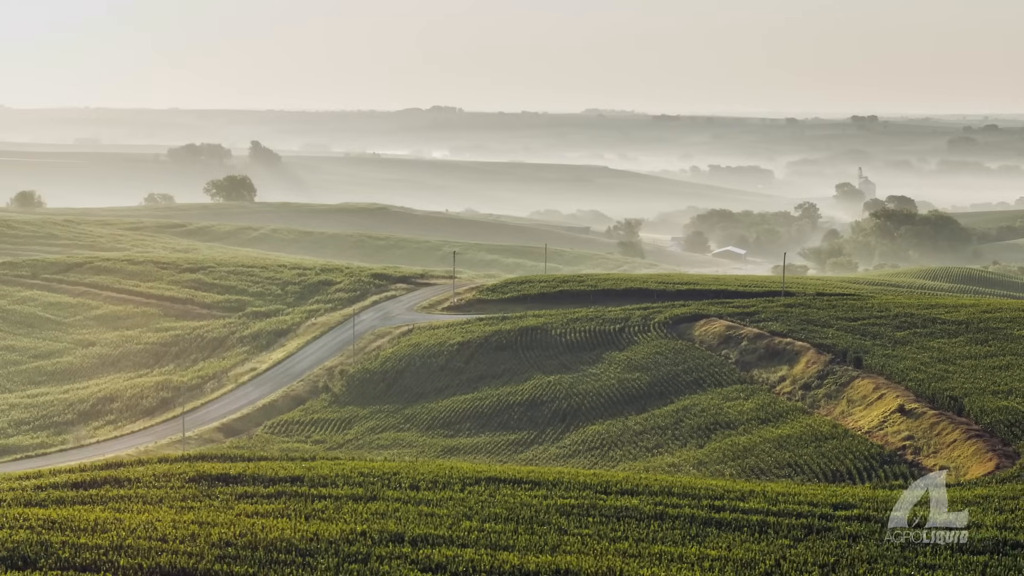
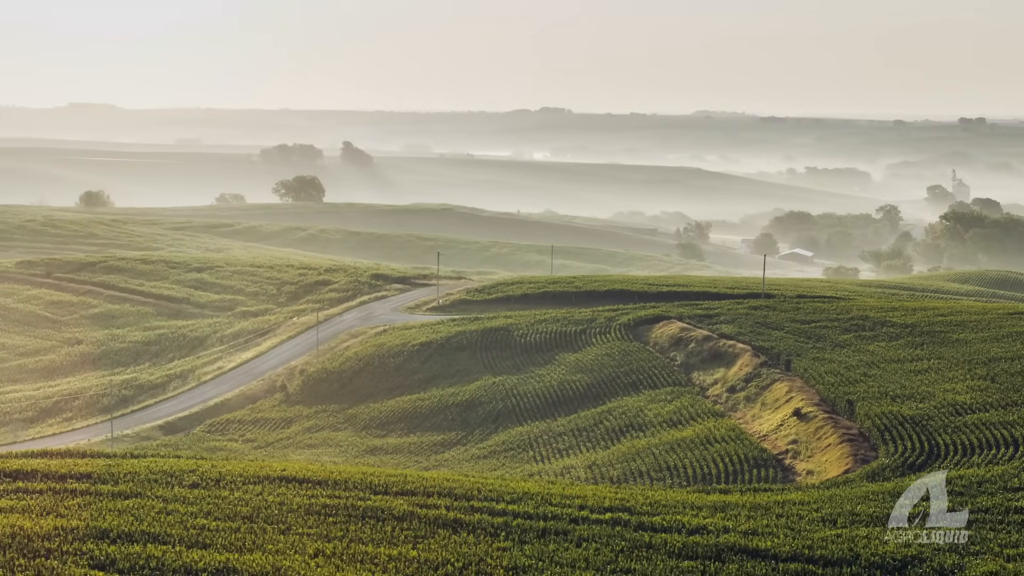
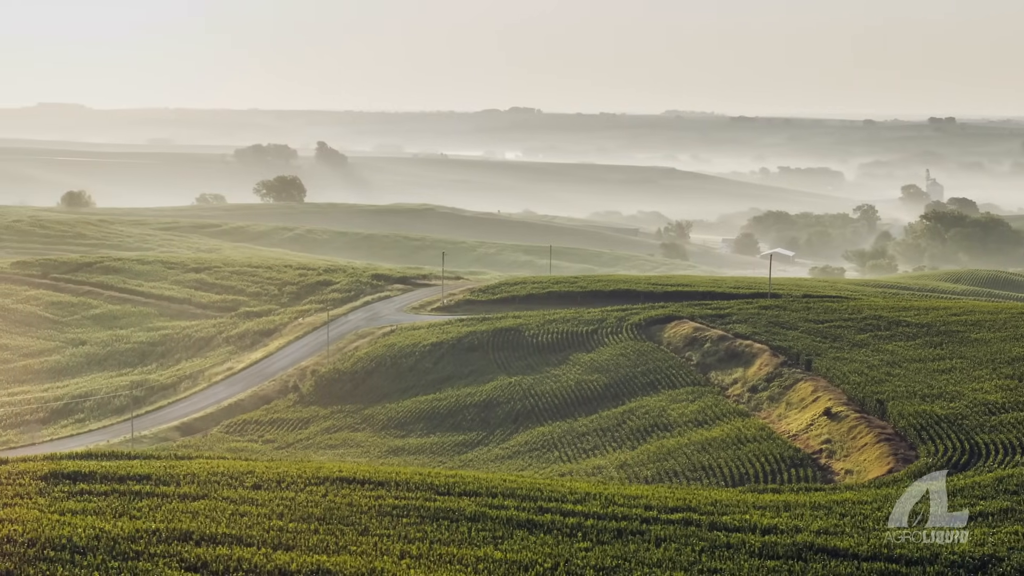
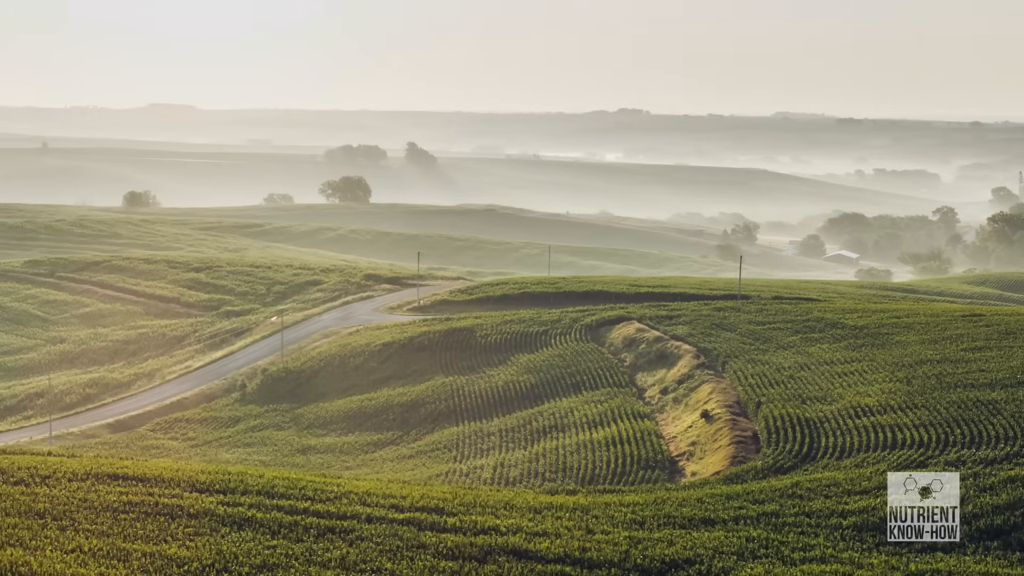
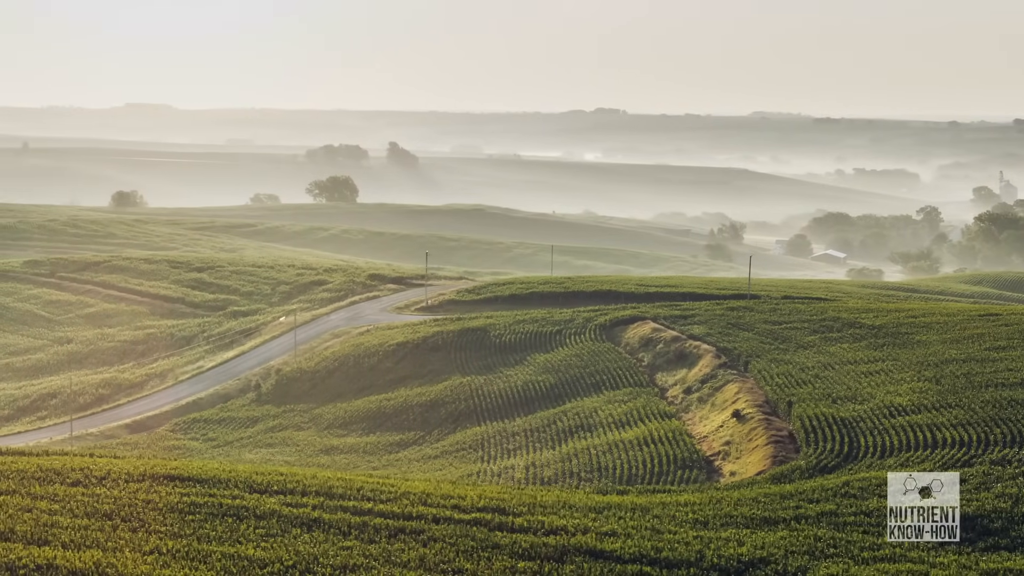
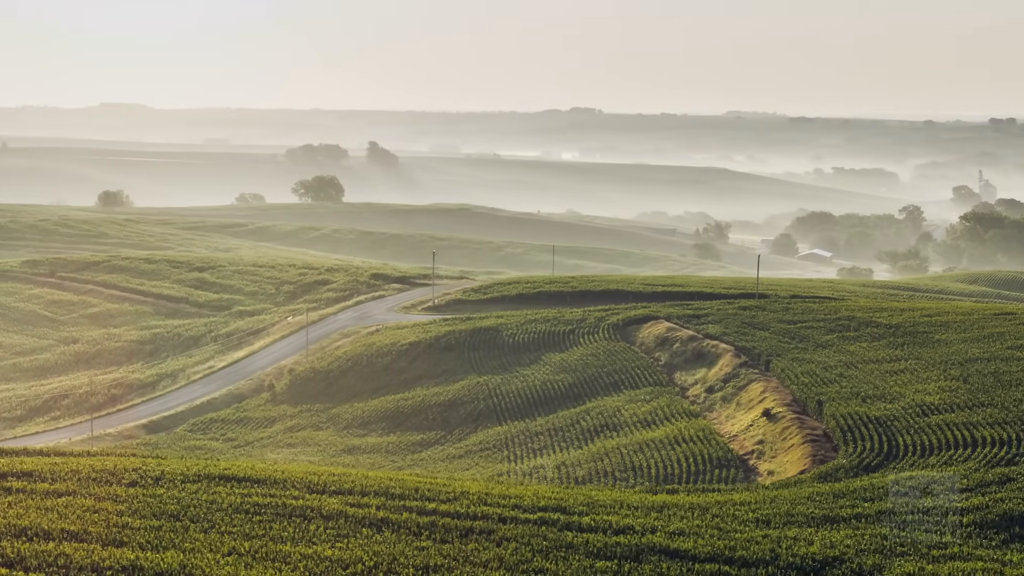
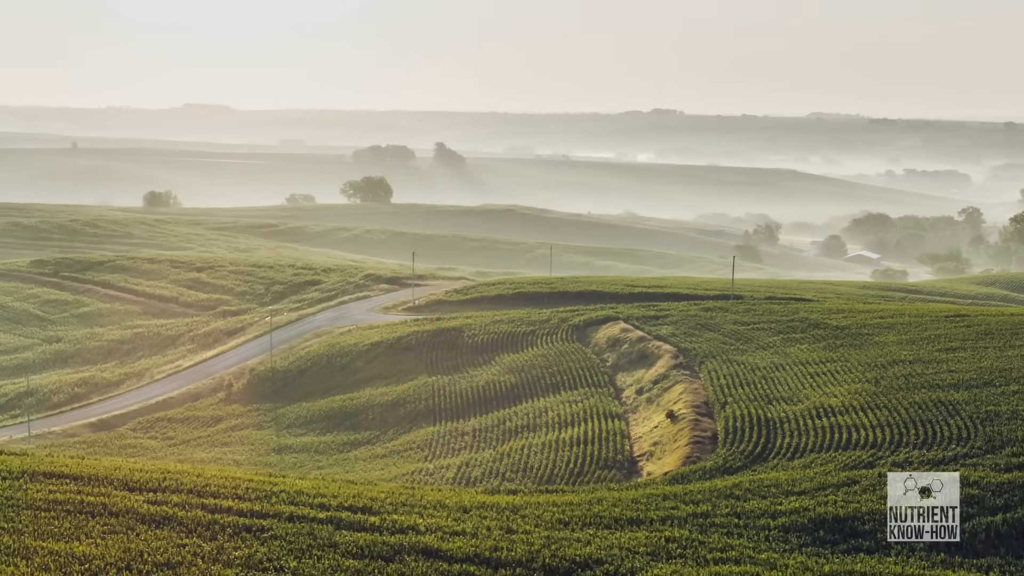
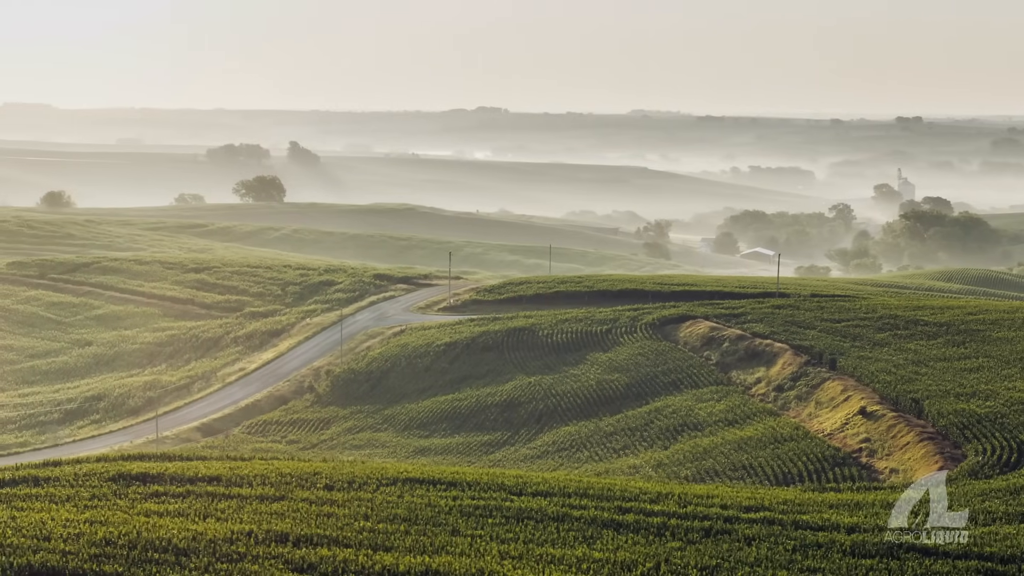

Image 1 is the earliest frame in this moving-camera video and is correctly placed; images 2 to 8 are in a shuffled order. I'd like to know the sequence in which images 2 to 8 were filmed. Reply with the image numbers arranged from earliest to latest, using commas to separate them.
8, 3, 2, 6, 5, 4, 7
